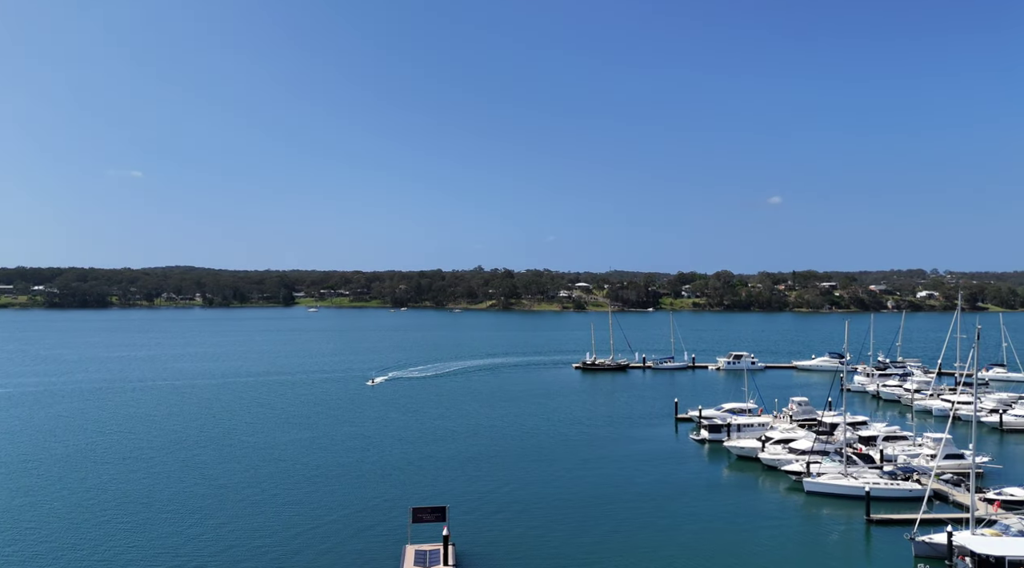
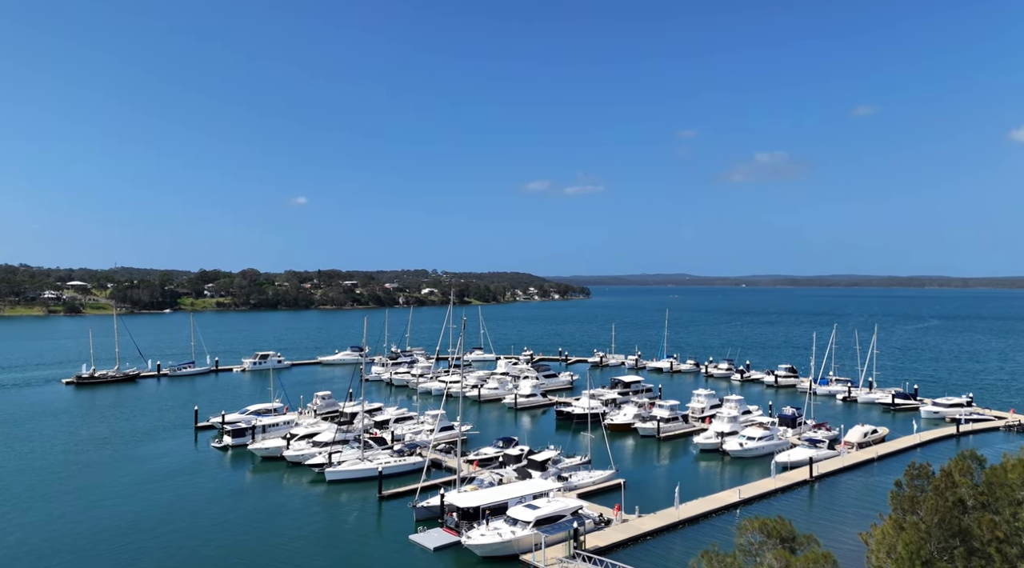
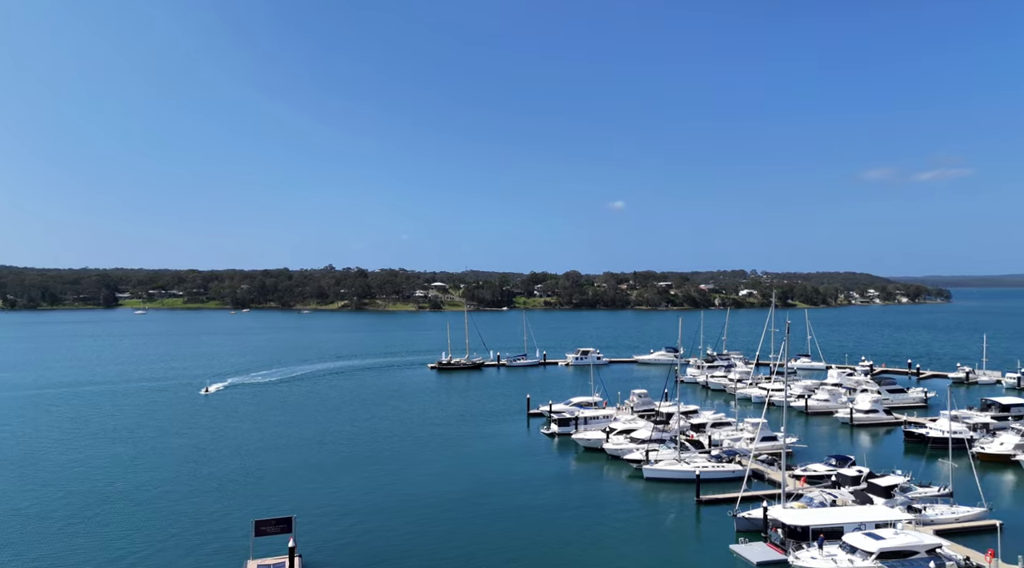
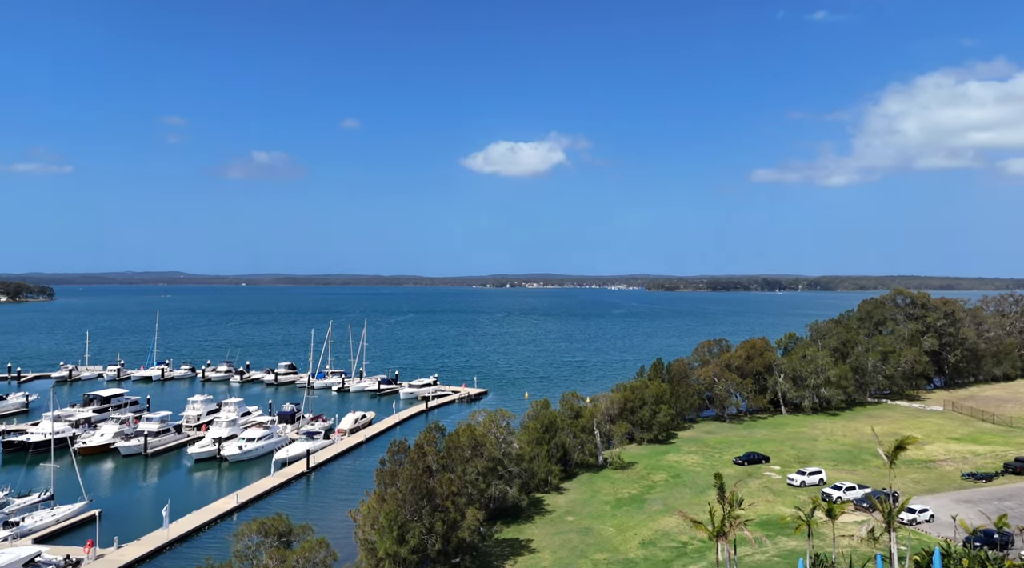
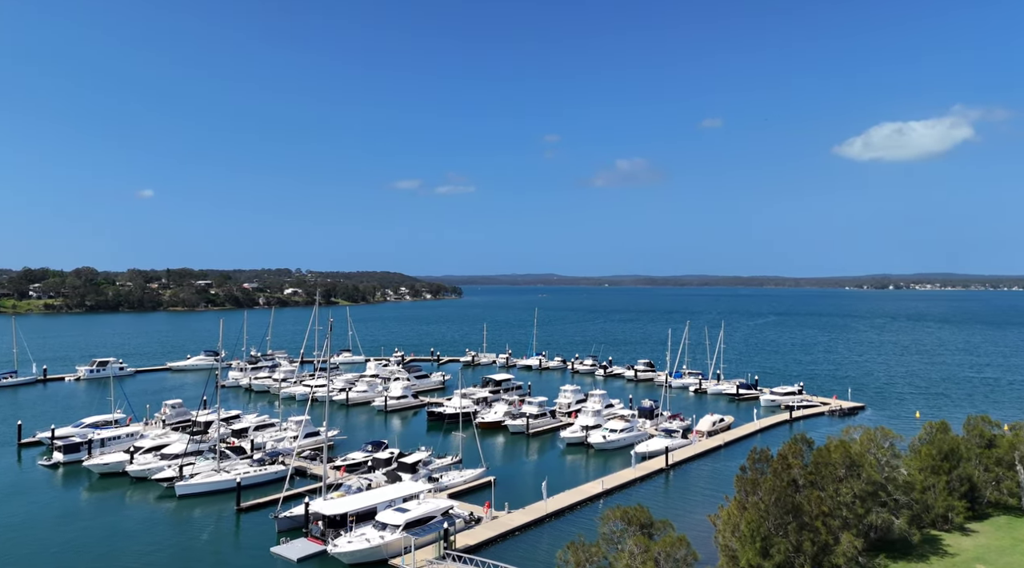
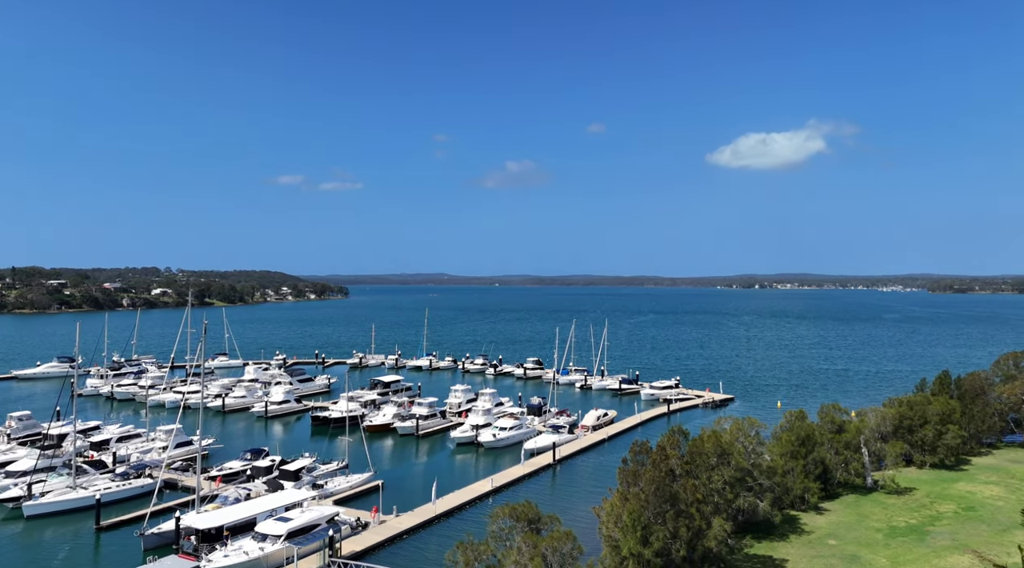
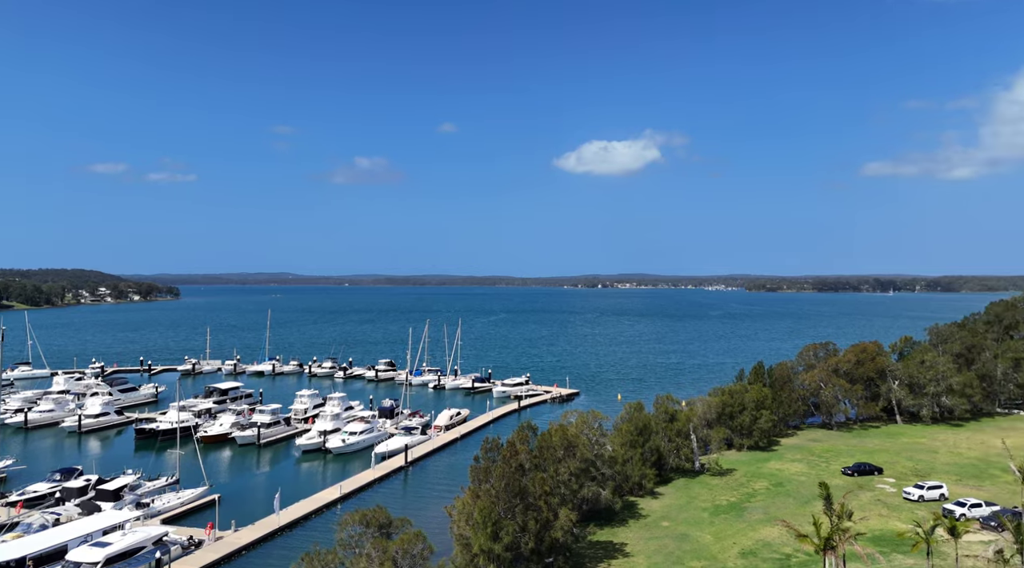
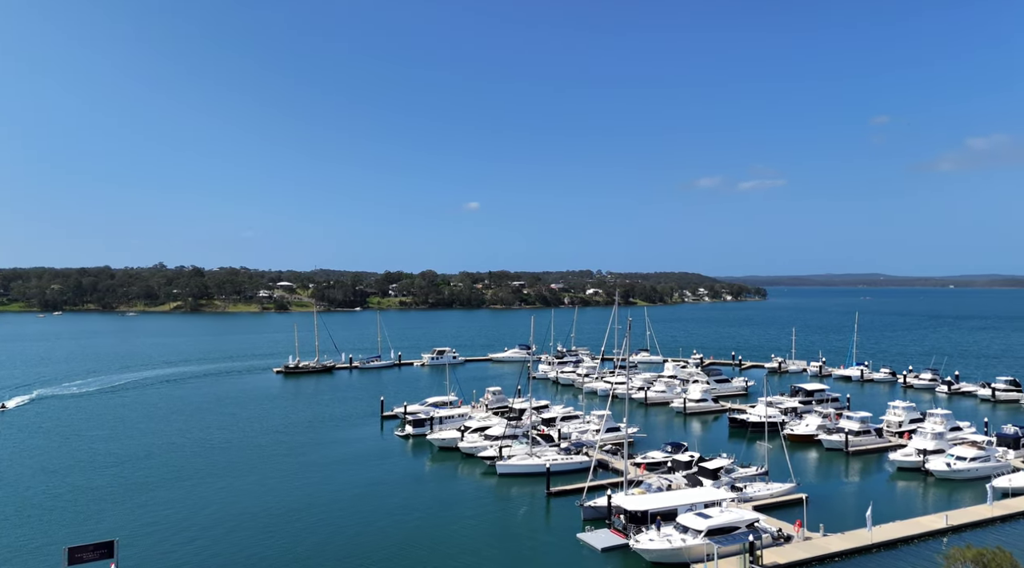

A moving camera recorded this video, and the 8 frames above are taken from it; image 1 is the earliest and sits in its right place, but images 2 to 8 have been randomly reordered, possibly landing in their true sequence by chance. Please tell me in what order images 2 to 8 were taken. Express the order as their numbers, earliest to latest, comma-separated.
3, 8, 2, 5, 6, 7, 4
